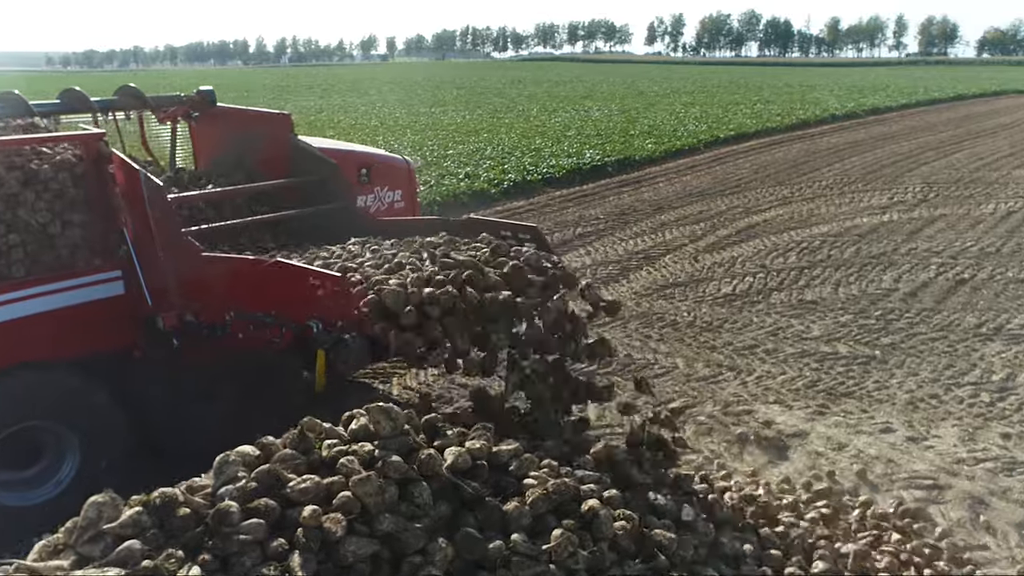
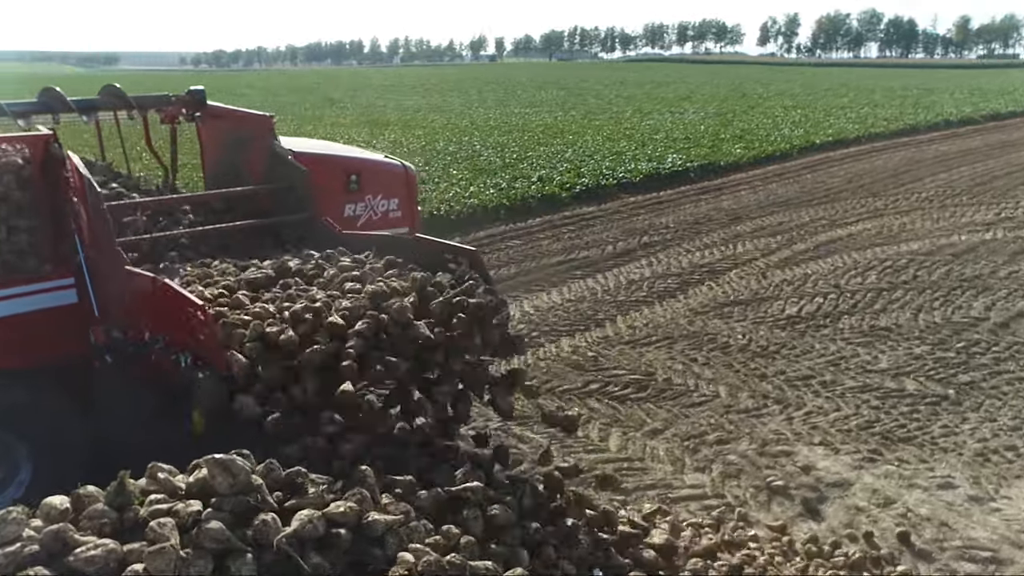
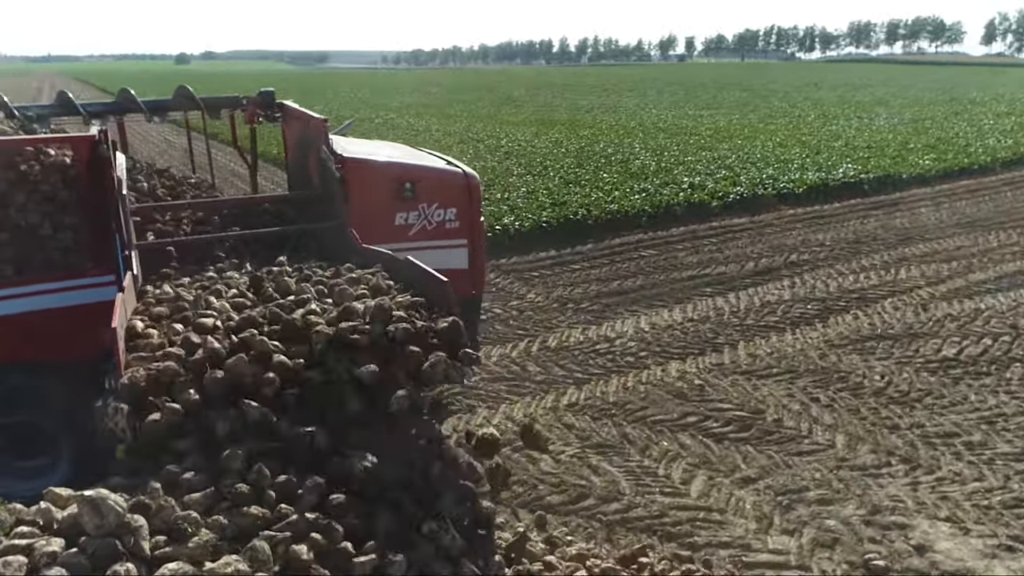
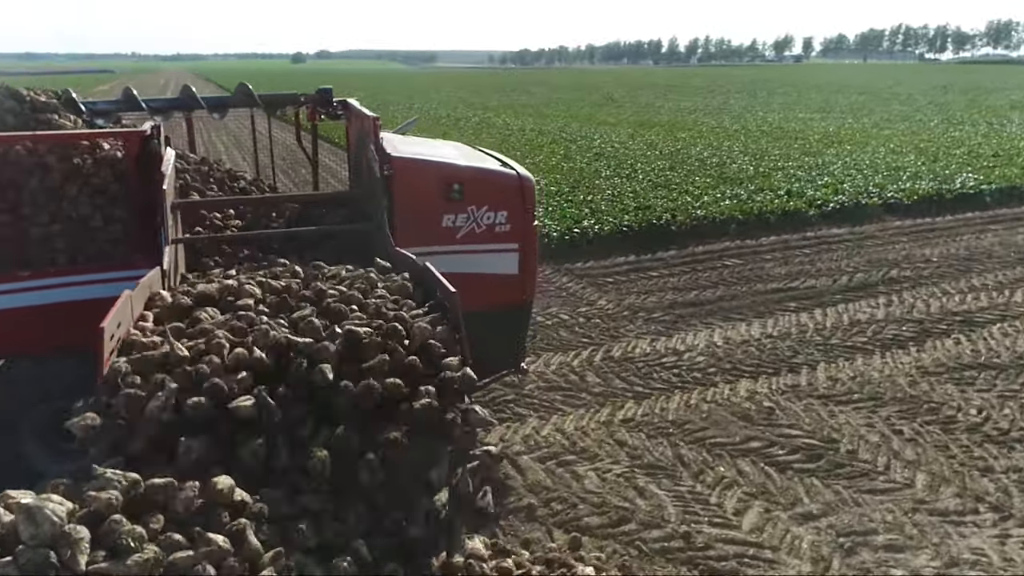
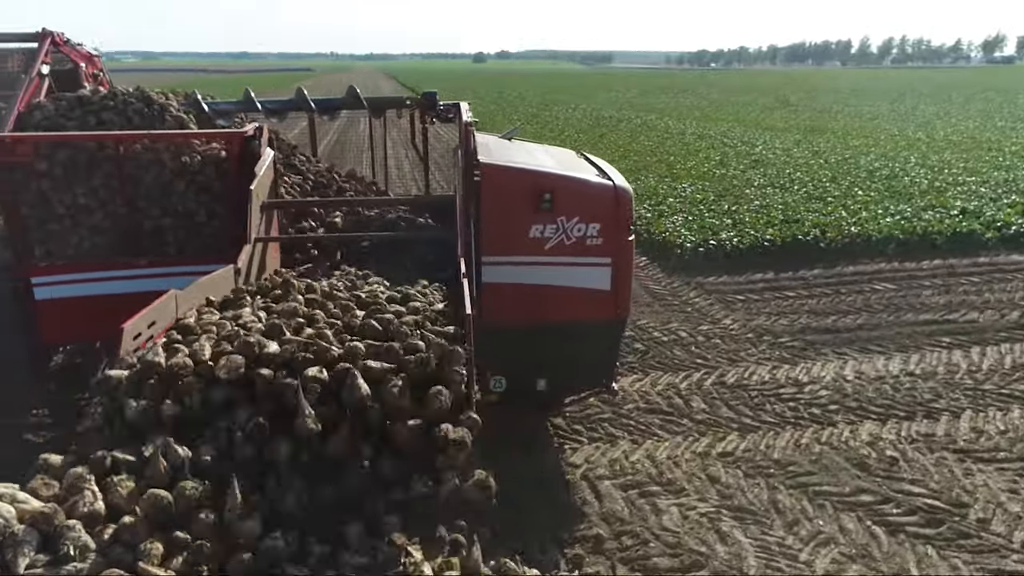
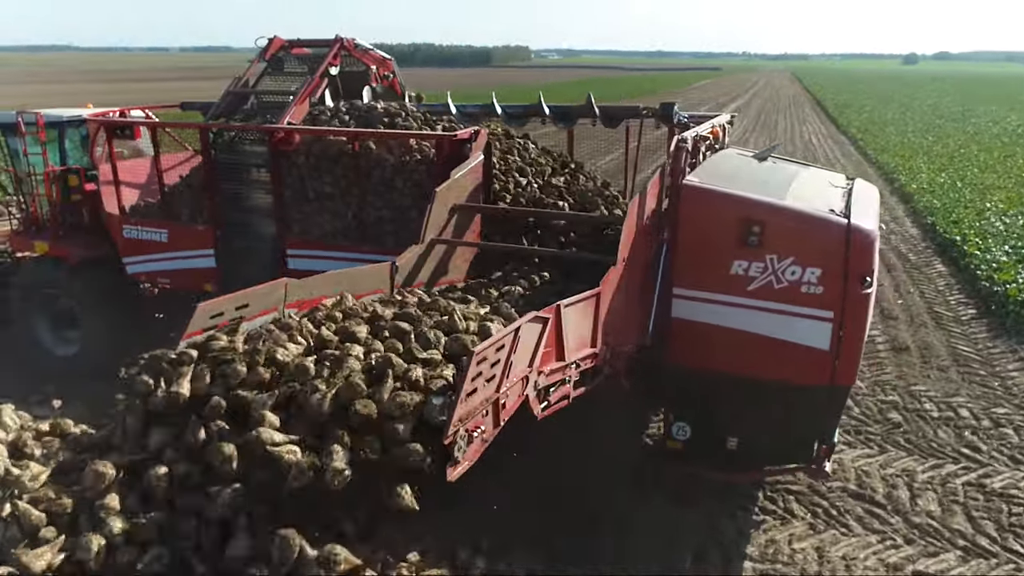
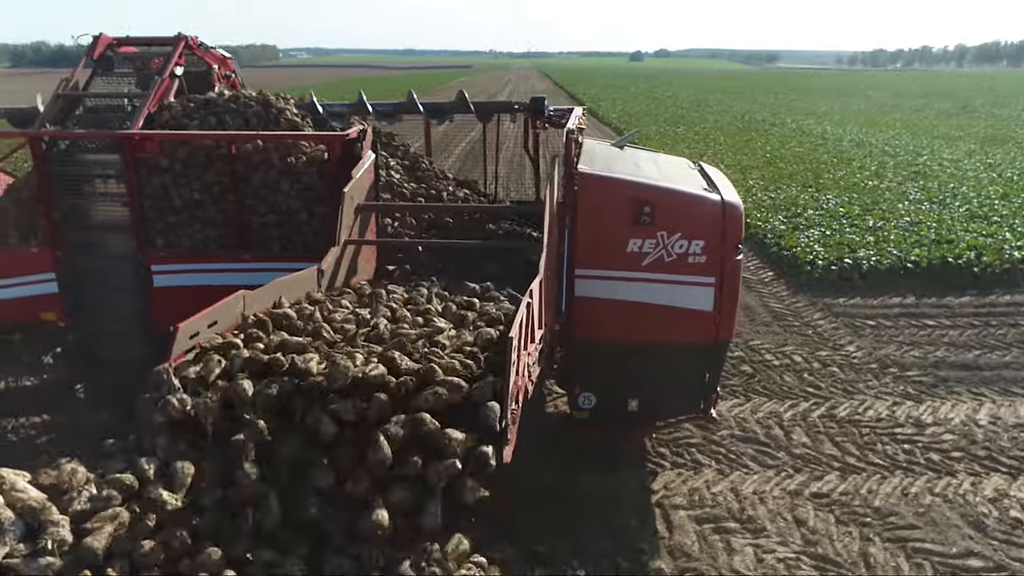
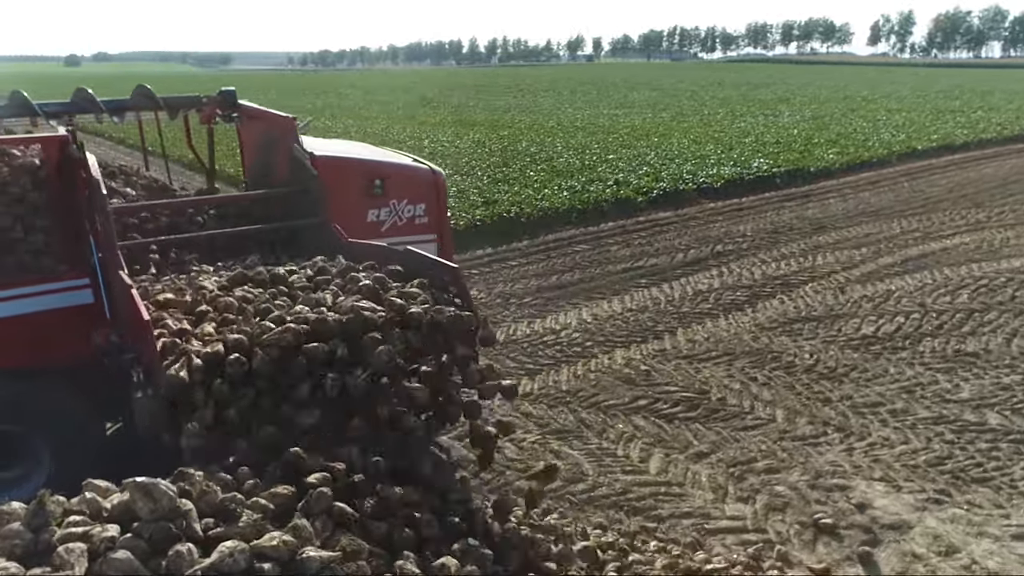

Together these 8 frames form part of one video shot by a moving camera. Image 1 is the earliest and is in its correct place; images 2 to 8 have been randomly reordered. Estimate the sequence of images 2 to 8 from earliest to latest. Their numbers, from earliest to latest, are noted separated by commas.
2, 8, 3, 4, 5, 7, 6
